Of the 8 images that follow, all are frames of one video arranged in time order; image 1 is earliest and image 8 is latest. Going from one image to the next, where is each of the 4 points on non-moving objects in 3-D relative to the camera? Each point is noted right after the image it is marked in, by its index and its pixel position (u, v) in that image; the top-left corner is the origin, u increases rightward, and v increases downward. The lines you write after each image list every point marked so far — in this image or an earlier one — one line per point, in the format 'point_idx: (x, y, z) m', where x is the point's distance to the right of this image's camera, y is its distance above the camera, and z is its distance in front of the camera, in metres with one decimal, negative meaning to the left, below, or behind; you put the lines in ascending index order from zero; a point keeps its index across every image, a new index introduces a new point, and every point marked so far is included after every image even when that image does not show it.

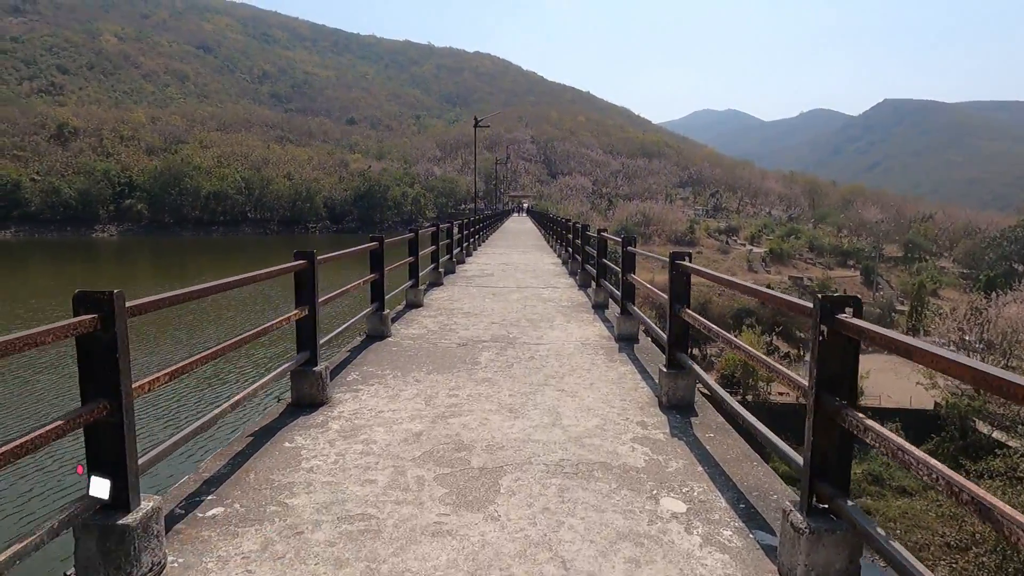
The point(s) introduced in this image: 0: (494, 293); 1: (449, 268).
0: (-0.3, -0.1, +9.5) m
1: (-1.1, +0.4, +12.0) m
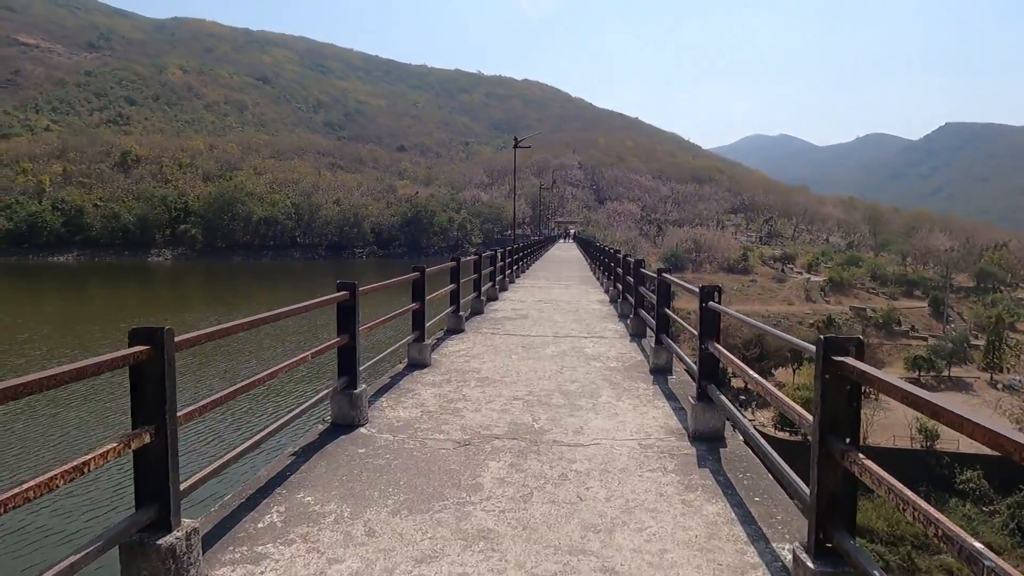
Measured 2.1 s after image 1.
0: (+0.1, -0.7, +7.6) m
1: (-0.6, -0.3, +10.2) m
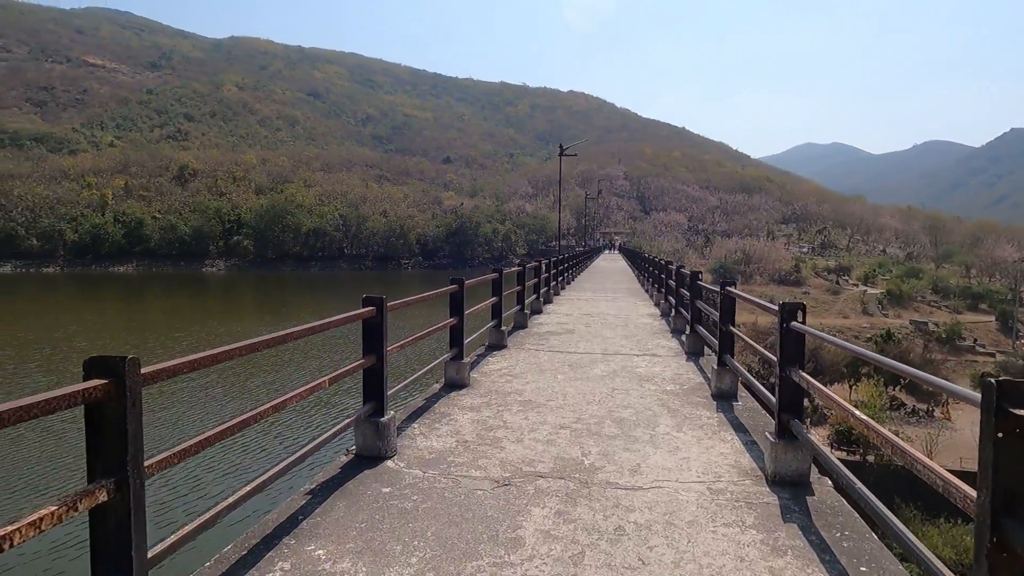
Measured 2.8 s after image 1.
0: (+0.6, -0.8, +7.0) m
1: (+0.1, -0.5, +9.7) m
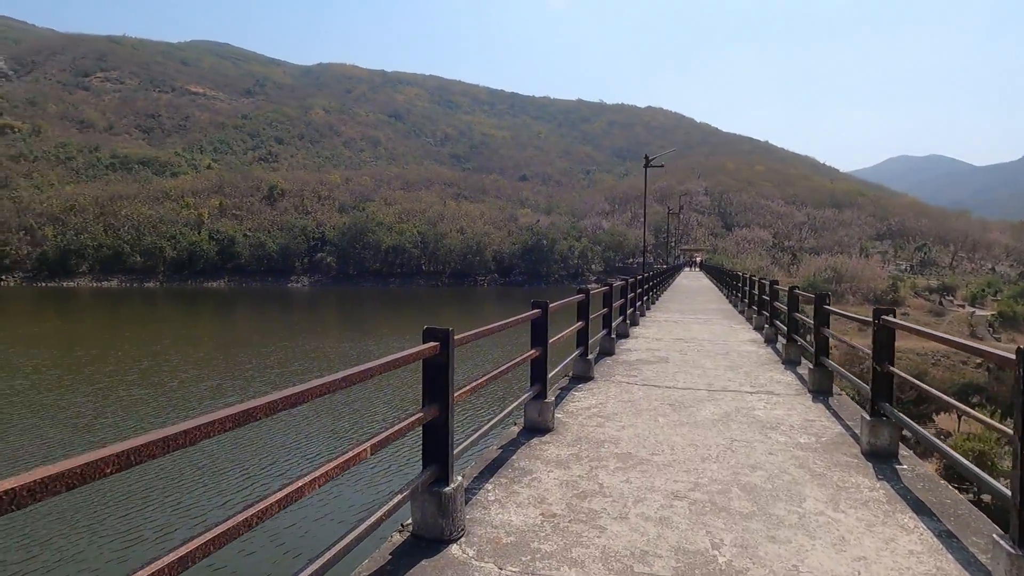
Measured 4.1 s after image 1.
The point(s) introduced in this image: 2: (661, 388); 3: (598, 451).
0: (+1.4, -1.0, +6.0) m
1: (+1.2, -0.8, +8.6) m
2: (+1.5, -1.0, +6.7) m
3: (+0.6, -1.1, +4.5) m
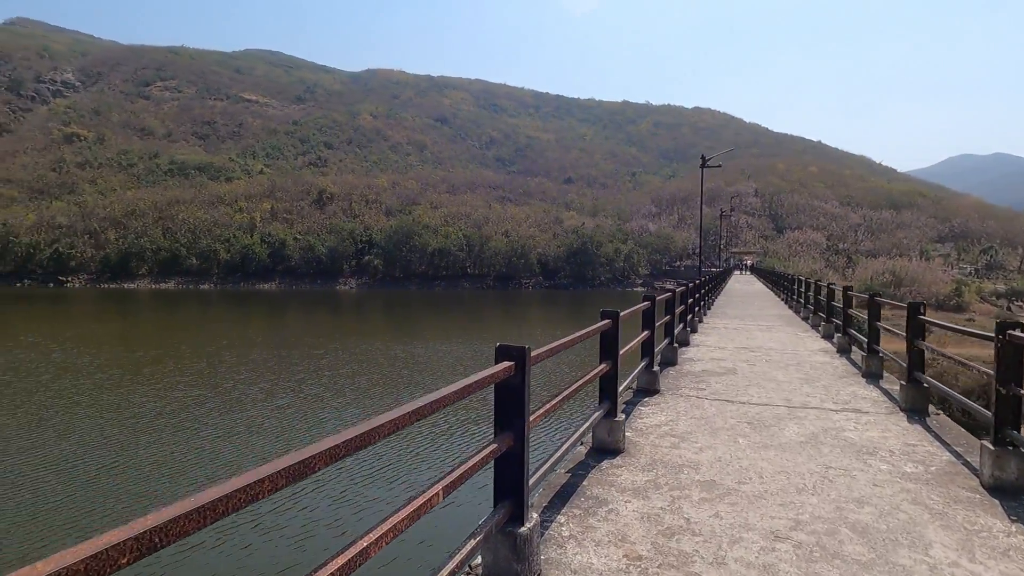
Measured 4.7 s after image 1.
0: (+1.9, -1.1, +5.5) m
1: (+1.9, -0.8, +8.1) m
2: (+2.1, -1.1, +6.2) m
3: (+1.0, -1.2, +4.1) m
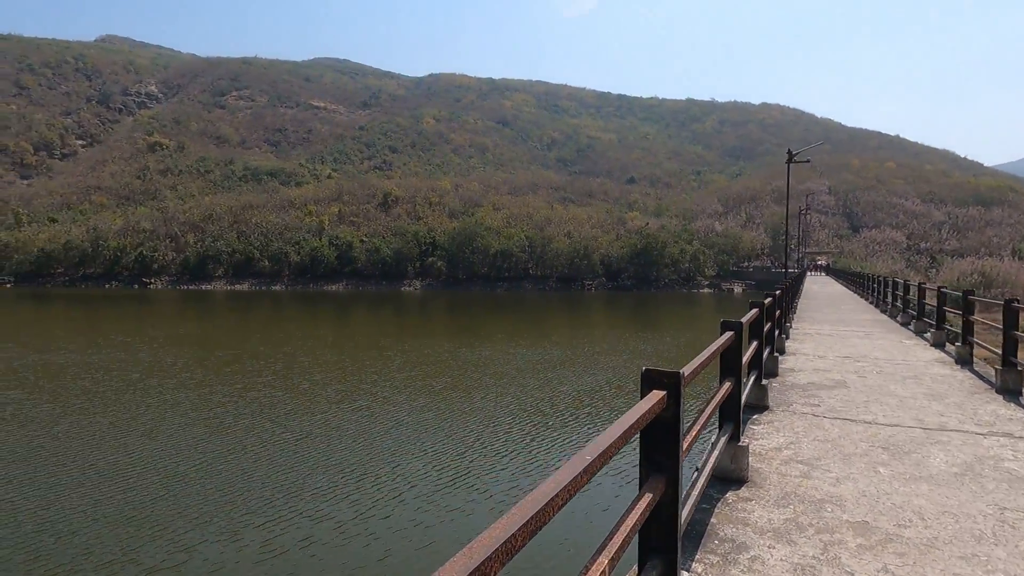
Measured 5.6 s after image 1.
0: (+2.7, -1.1, +4.8) m
1: (+2.9, -0.9, +7.5) m
2: (+2.9, -1.1, +5.5) m
3: (+1.6, -1.2, +3.5) m
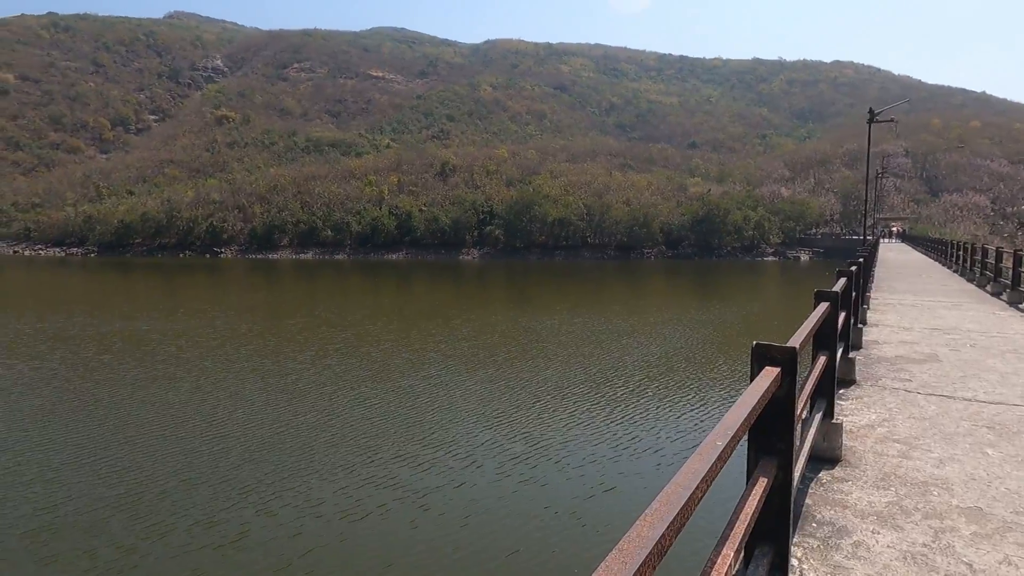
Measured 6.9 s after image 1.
0: (+3.2, -0.9, +4.5) m
1: (+3.7, -0.6, +7.1) m
2: (+3.5, -0.9, +5.2) m
3: (+2.0, -1.0, +3.3) m
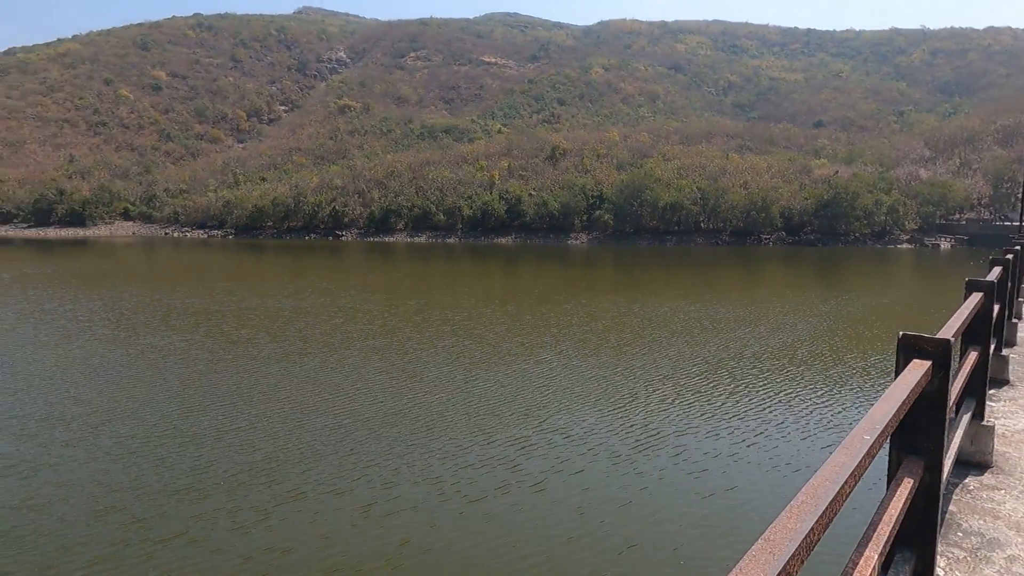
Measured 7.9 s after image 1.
0: (+3.9, -0.9, +3.9) m
1: (+4.8, -0.5, +6.4) m
2: (+4.3, -0.8, +4.6) m
3: (+2.6, -1.0, +2.9) m
